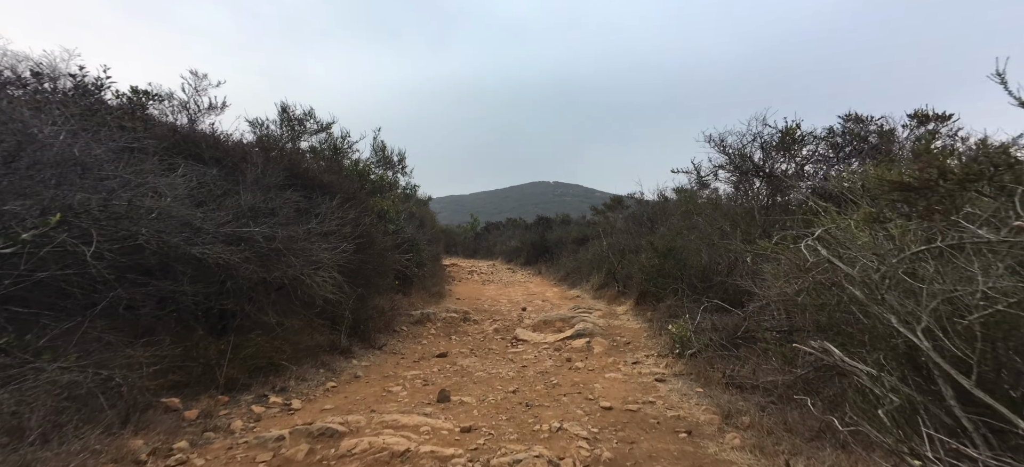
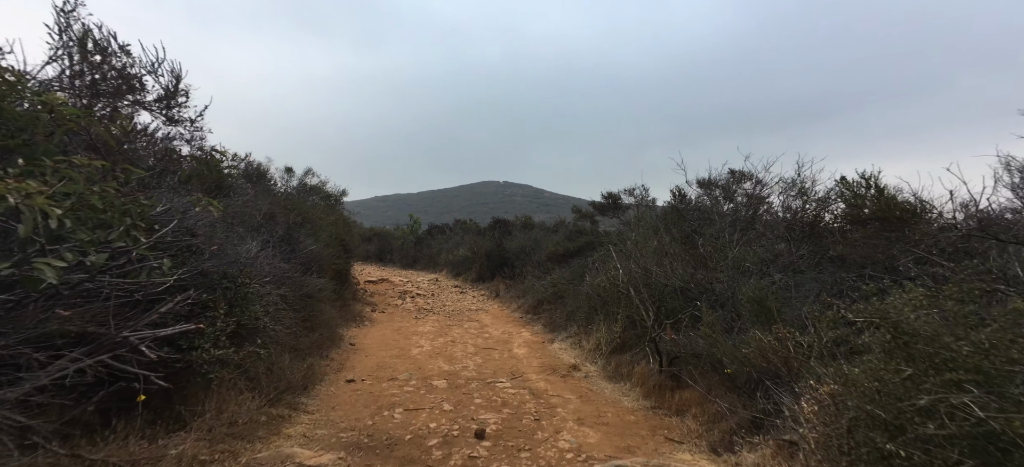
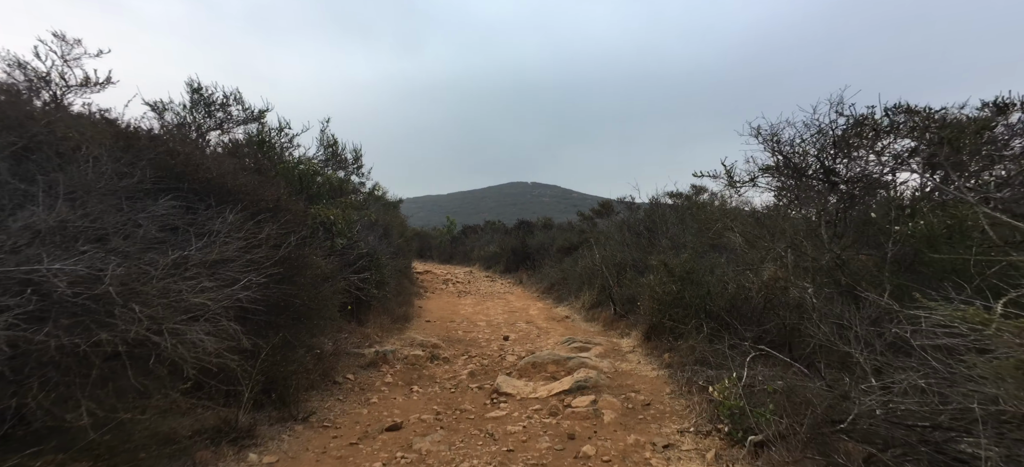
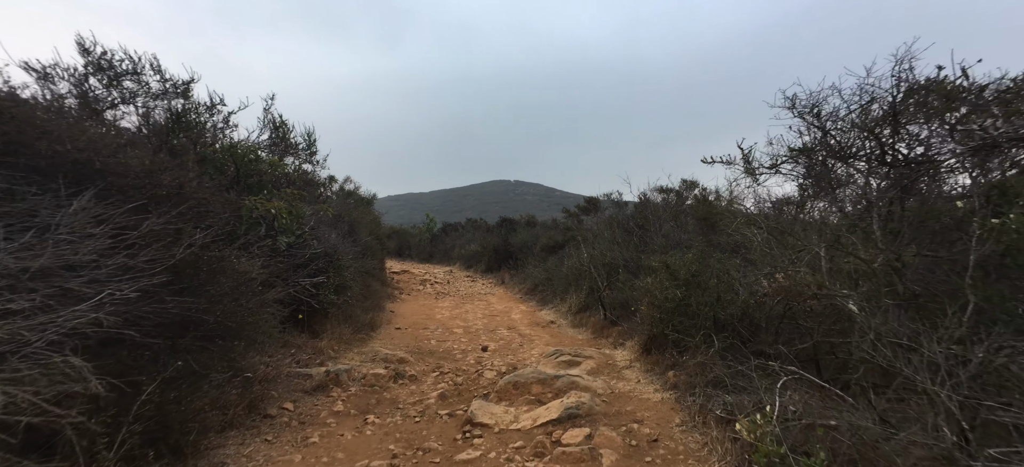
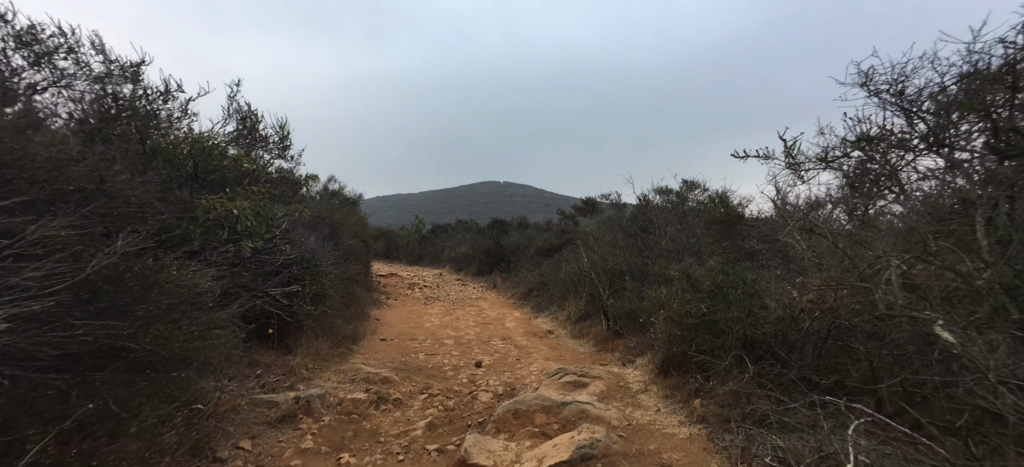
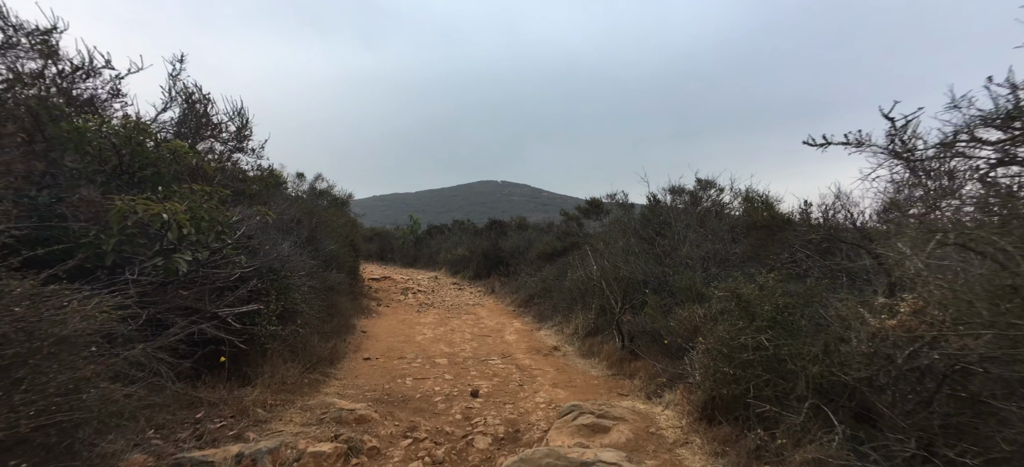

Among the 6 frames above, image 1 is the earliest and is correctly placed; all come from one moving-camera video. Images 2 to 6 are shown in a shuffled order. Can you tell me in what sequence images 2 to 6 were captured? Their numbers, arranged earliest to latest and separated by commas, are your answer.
3, 4, 5, 6, 2
